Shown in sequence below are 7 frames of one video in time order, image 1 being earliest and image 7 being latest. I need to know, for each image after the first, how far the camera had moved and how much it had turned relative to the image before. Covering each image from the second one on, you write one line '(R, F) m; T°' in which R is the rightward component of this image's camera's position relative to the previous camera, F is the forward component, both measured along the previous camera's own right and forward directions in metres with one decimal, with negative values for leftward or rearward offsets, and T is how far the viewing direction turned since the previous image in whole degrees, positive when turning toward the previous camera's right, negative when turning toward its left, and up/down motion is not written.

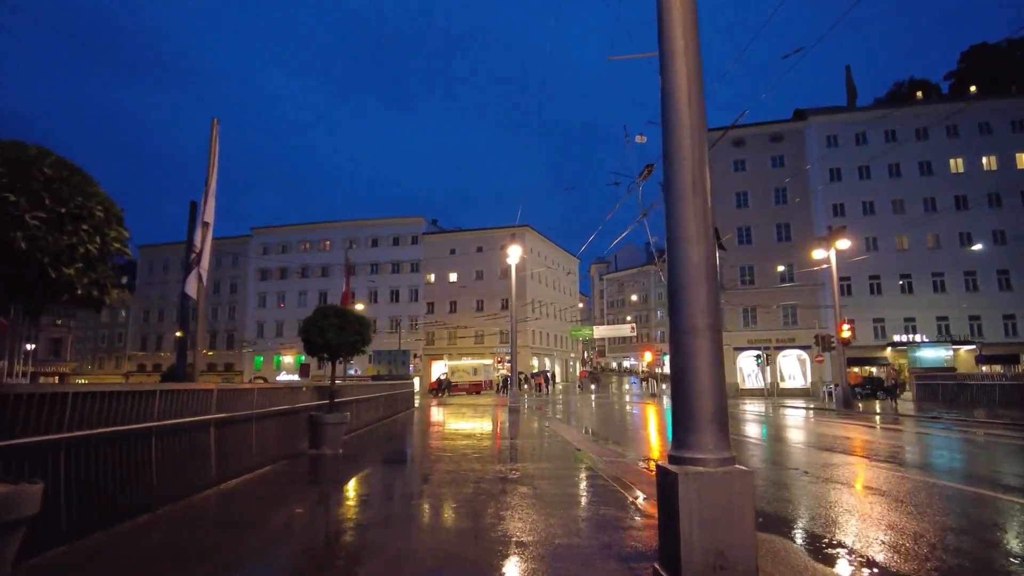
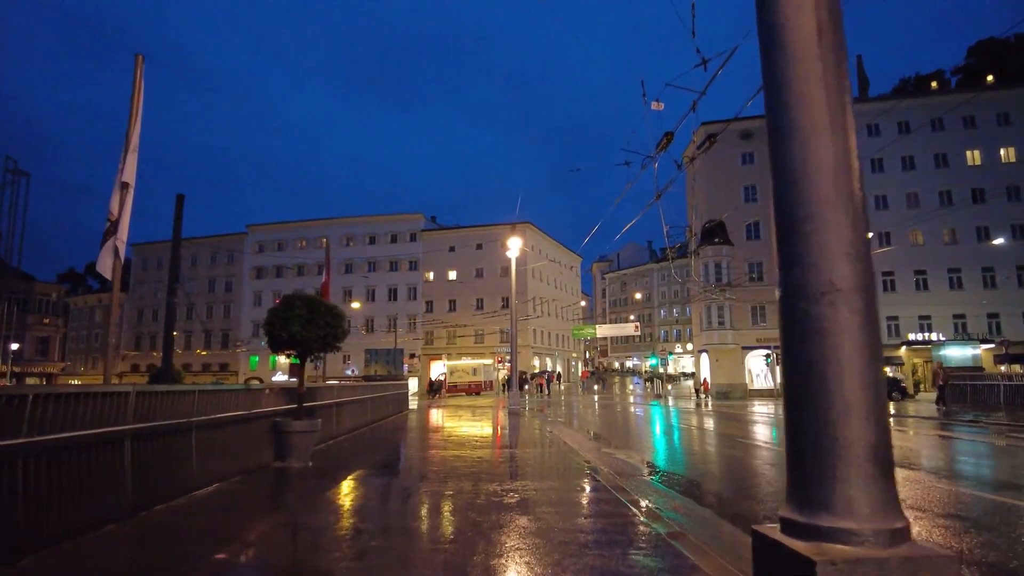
(0.0, +1.2) m; 0°
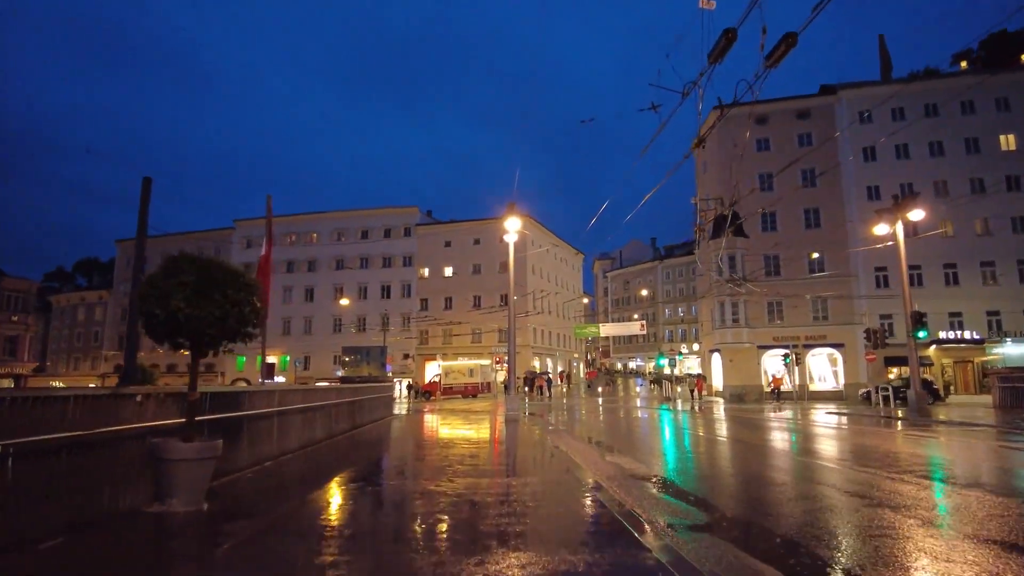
(0.0, +2.3) m; 0°
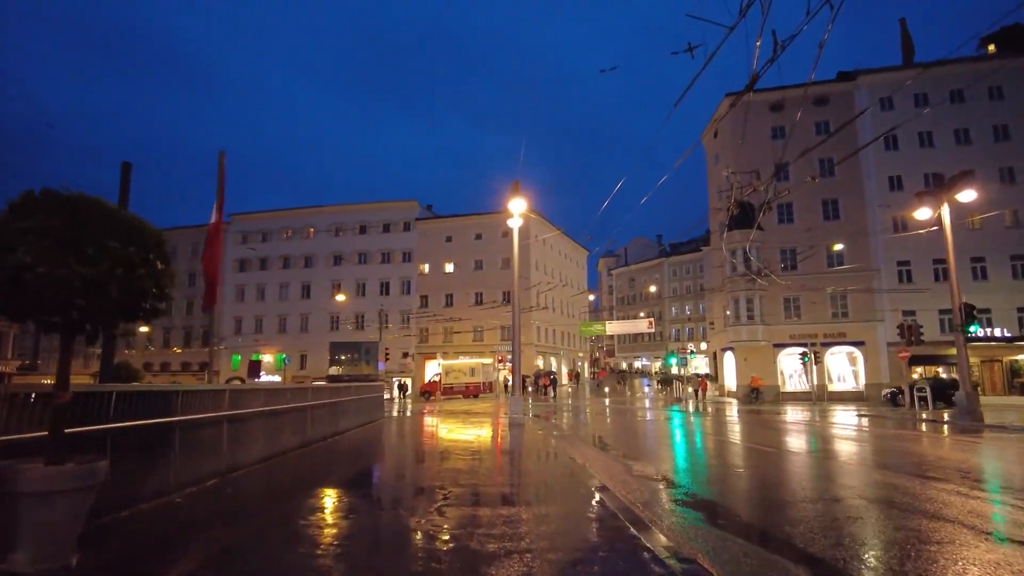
(-0.1, +1.5) m; 0°
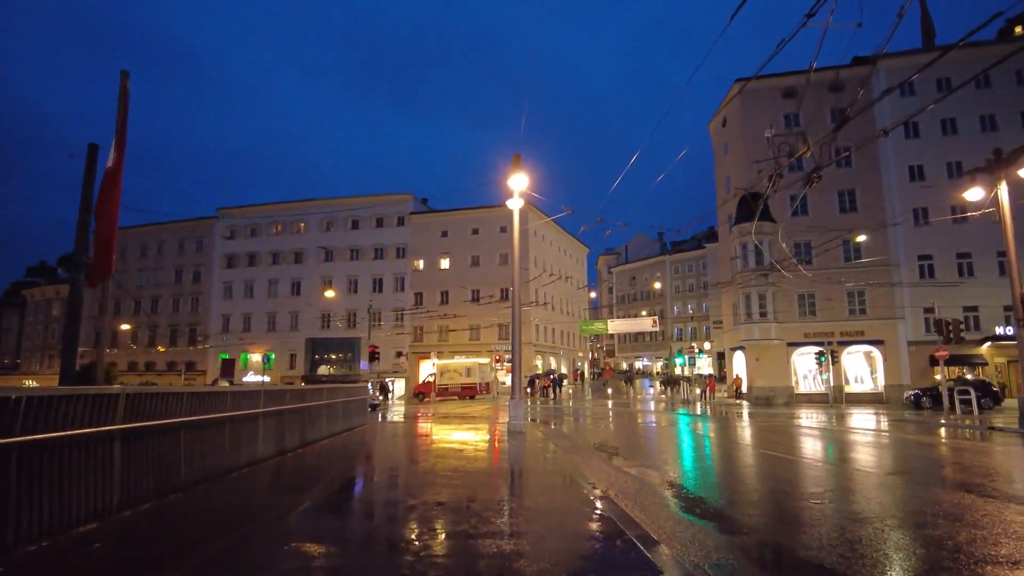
(0.0, +1.7) m; 0°
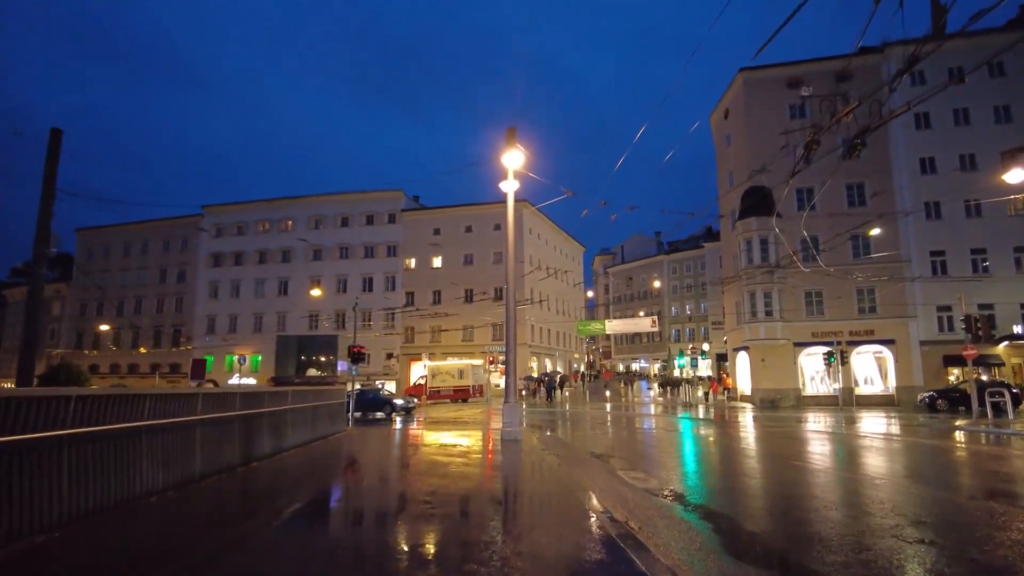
(0.0, +1.3) m; 0°
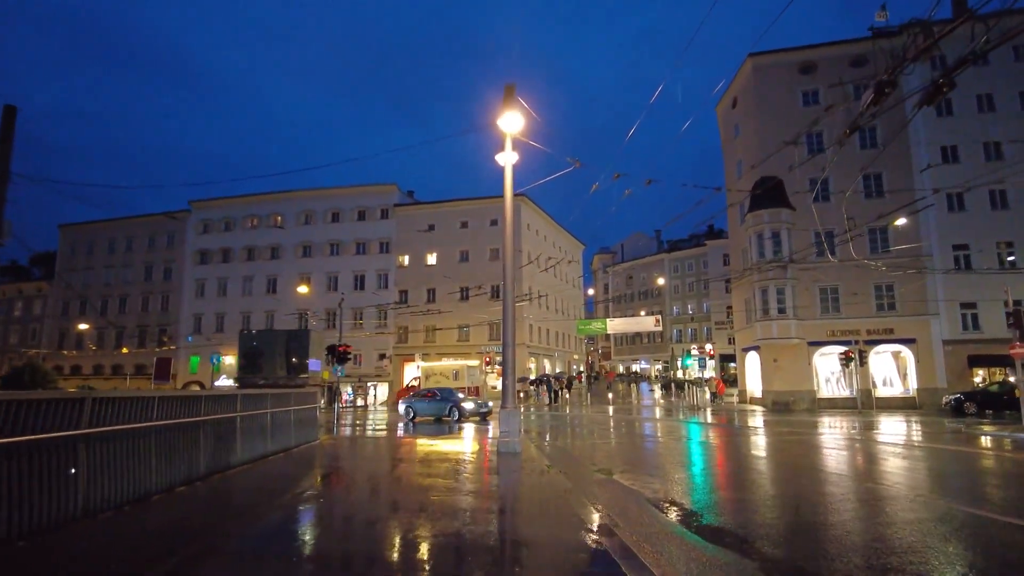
(0.0, +1.6) m; 0°
